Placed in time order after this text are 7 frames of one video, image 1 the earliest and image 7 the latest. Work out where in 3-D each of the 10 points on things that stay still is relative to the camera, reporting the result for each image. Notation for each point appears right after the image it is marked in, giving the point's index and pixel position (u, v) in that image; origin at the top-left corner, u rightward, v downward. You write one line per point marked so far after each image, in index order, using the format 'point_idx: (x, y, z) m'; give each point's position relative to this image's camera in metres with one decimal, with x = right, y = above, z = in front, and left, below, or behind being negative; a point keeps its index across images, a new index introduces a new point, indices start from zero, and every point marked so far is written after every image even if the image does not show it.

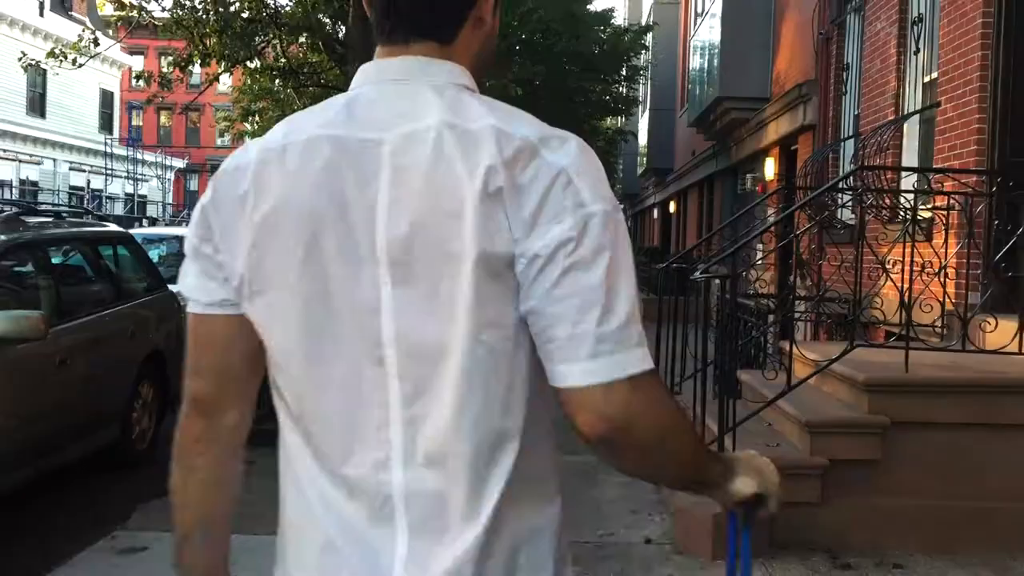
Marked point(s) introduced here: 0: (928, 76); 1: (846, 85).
0: (+3.1, +1.6, +7.1) m
1: (+3.2, +2.0, +9.2) m
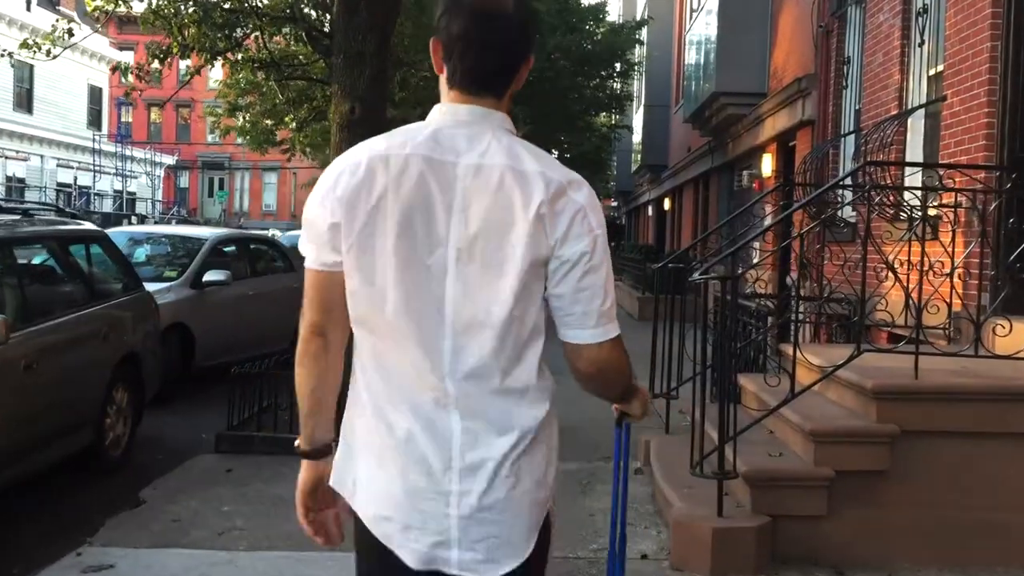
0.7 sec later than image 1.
0: (+3.1, +1.6, +6.9) m
1: (+3.1, +2.0, +9.0) m
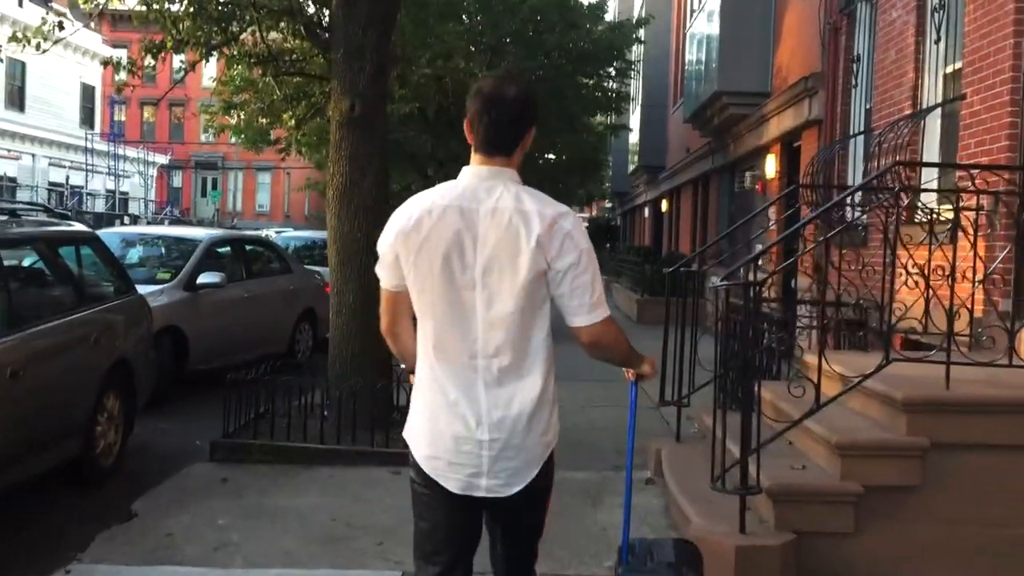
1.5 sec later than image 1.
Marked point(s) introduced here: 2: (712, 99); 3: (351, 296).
0: (+3.1, +1.6, +6.7) m
1: (+3.2, +1.9, +8.8) m
2: (+2.7, +2.6, +12.9) m
3: (-1.1, -0.1, +6.7) m
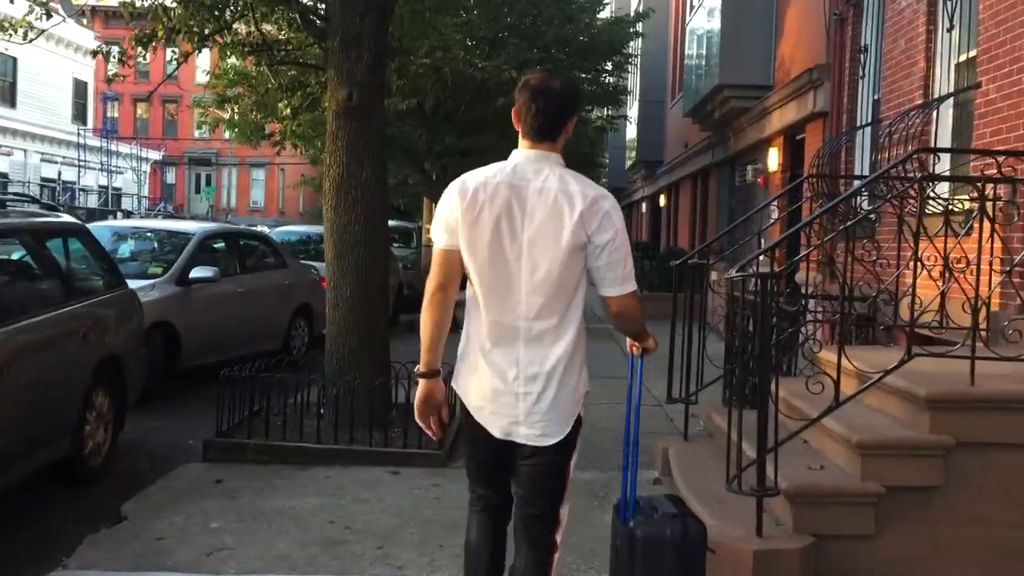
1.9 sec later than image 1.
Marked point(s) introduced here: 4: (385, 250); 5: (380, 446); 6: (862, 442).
0: (+3.1, +1.6, +6.5) m
1: (+3.2, +2.0, +8.6) m
2: (+2.7, +2.6, +12.8) m
3: (-1.1, 0.0, +6.6) m
4: (-0.9, +0.3, +6.7) m
5: (-0.8, -1.0, +6.1) m
6: (+1.5, -0.6, +4.0) m
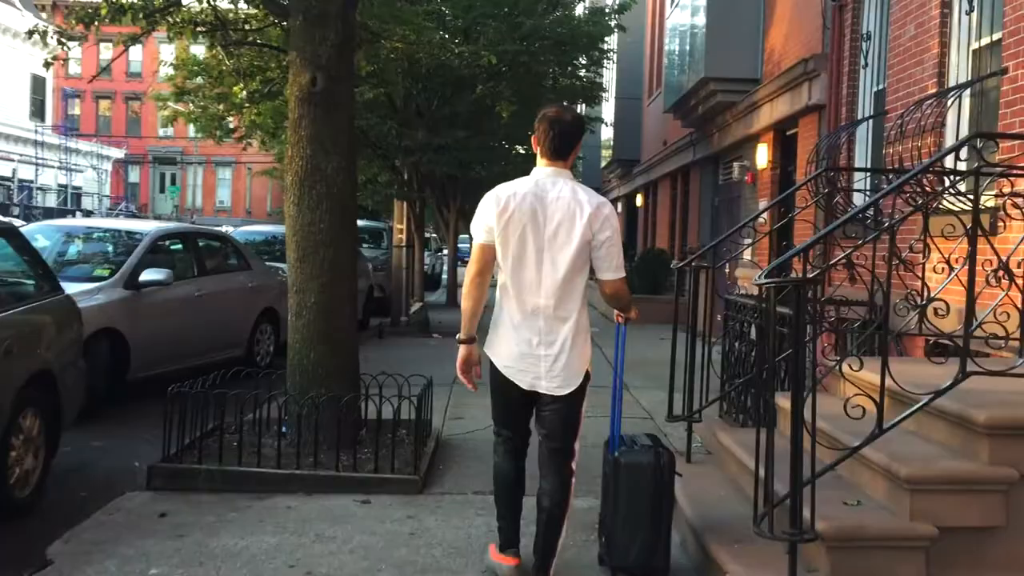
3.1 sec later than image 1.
0: (+3.0, +1.6, +6.0) m
1: (+3.0, +2.0, +8.1) m
2: (+2.4, +2.6, +12.2) m
3: (-1.2, -0.1, +5.9) m
4: (-1.0, +0.2, +6.1) m
5: (-0.9, -1.0, +5.4) m
6: (+1.4, -0.7, +3.4) m
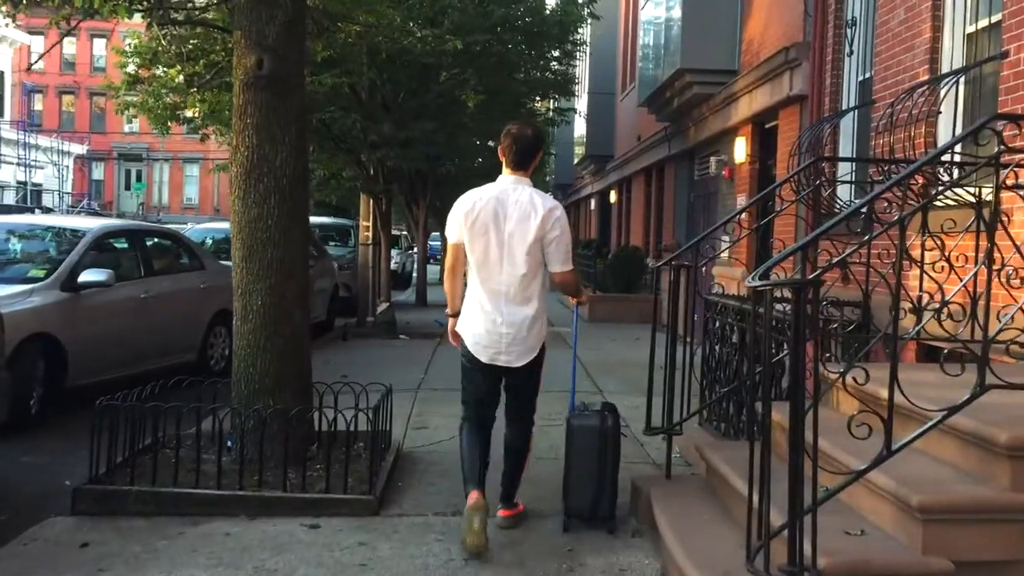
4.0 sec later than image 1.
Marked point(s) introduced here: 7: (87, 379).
0: (+2.8, +1.6, +5.6) m
1: (+2.7, +2.0, +7.7) m
2: (+2.0, +2.6, +11.8) m
3: (-1.4, -0.1, +5.4) m
4: (-1.2, +0.2, +5.6) m
5: (-1.1, -1.0, +5.0) m
6: (+1.3, -0.7, +3.0) m
7: (-3.3, -0.7, +7.4) m
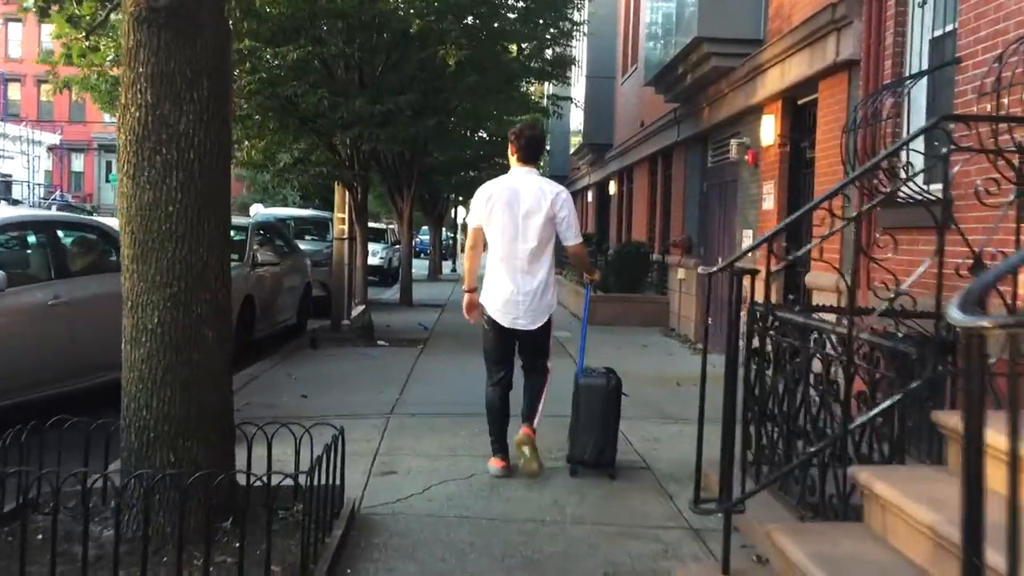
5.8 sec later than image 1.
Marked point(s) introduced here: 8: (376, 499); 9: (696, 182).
0: (+2.7, +1.5, +4.2) m
1: (+2.7, +1.9, +6.3) m
2: (+1.9, +2.6, +10.4) m
3: (-1.5, -0.1, +3.9) m
4: (-1.3, +0.2, +4.1) m
5: (-1.2, -1.1, +3.5) m
6: (+1.3, -0.7, +1.6) m
7: (-3.3, -0.7, +5.9) m
8: (-0.7, -1.1, +4.8) m
9: (+2.5, +1.4, +12.8) m
